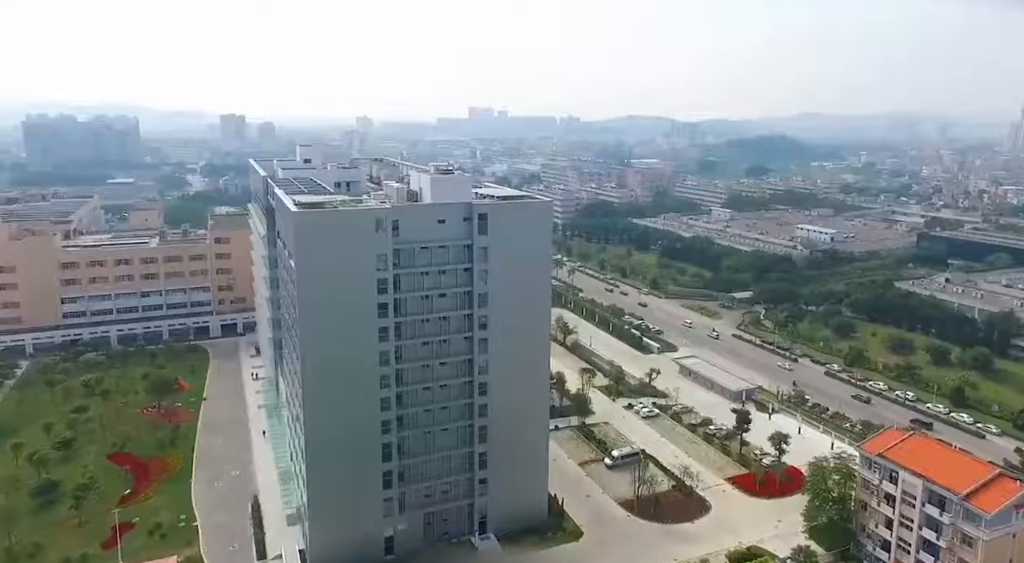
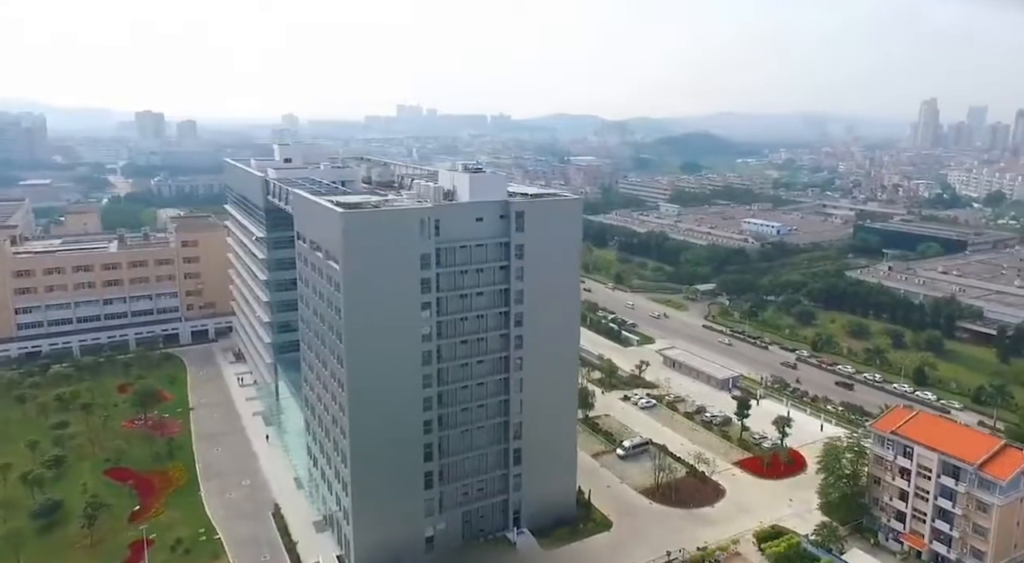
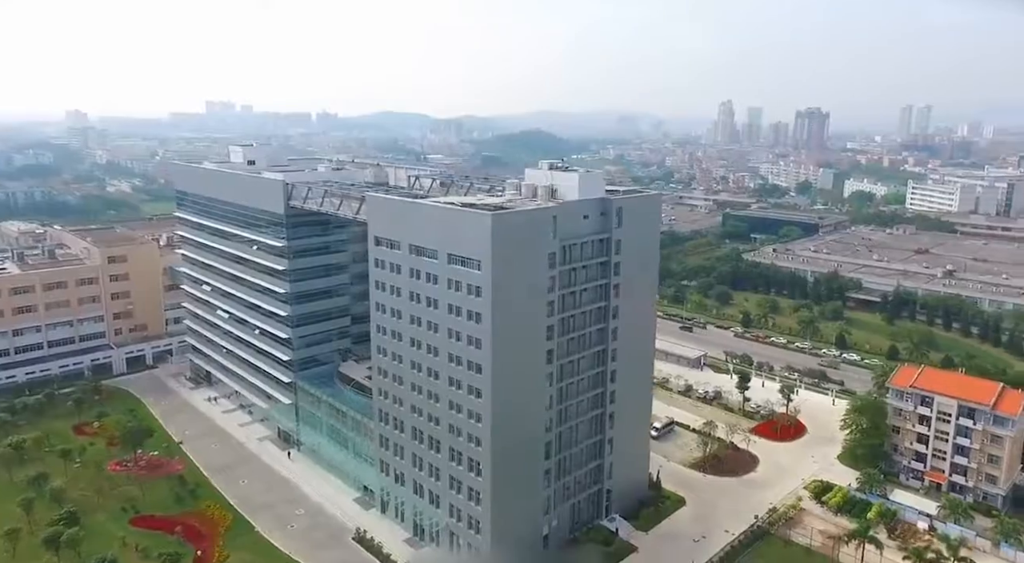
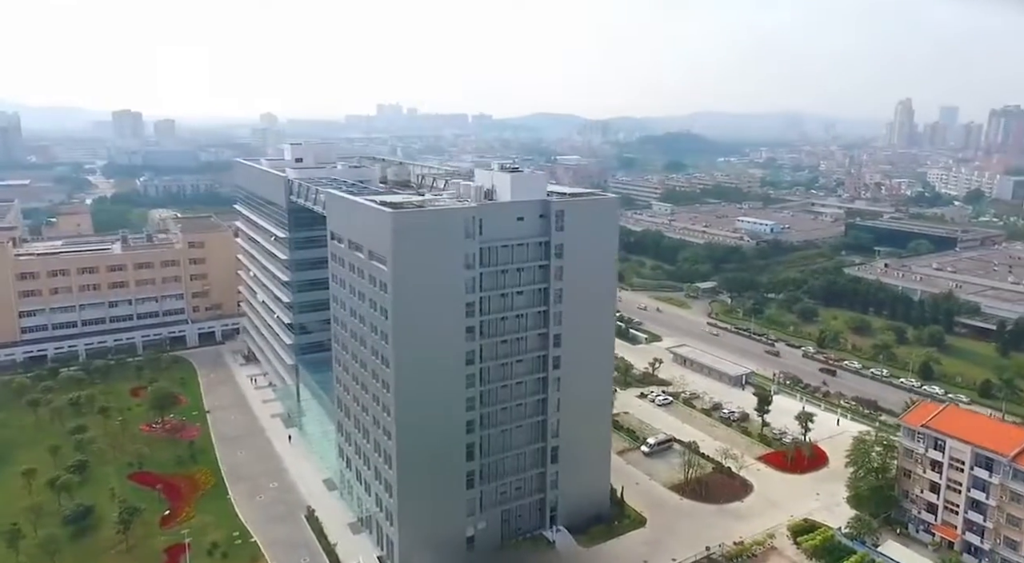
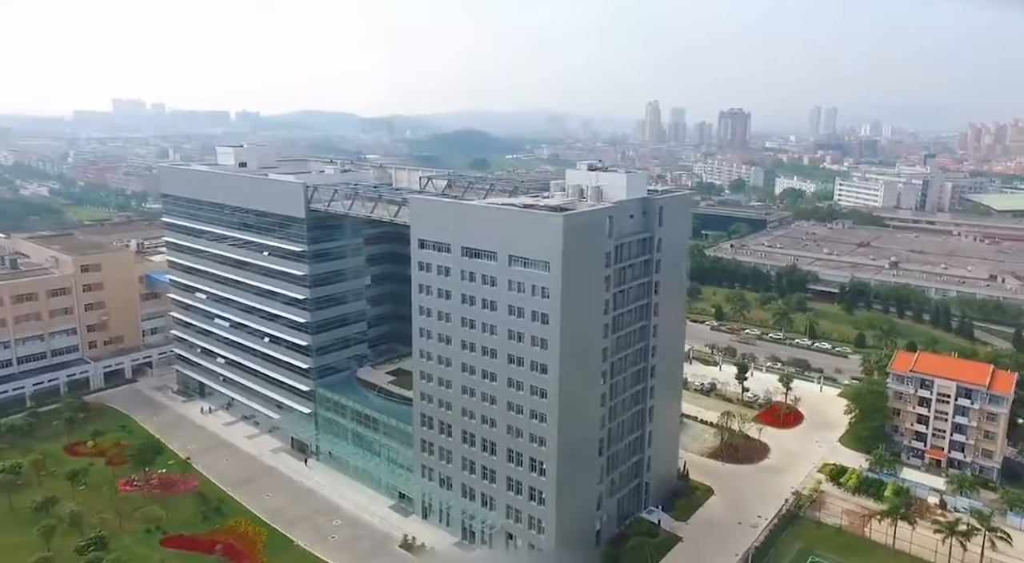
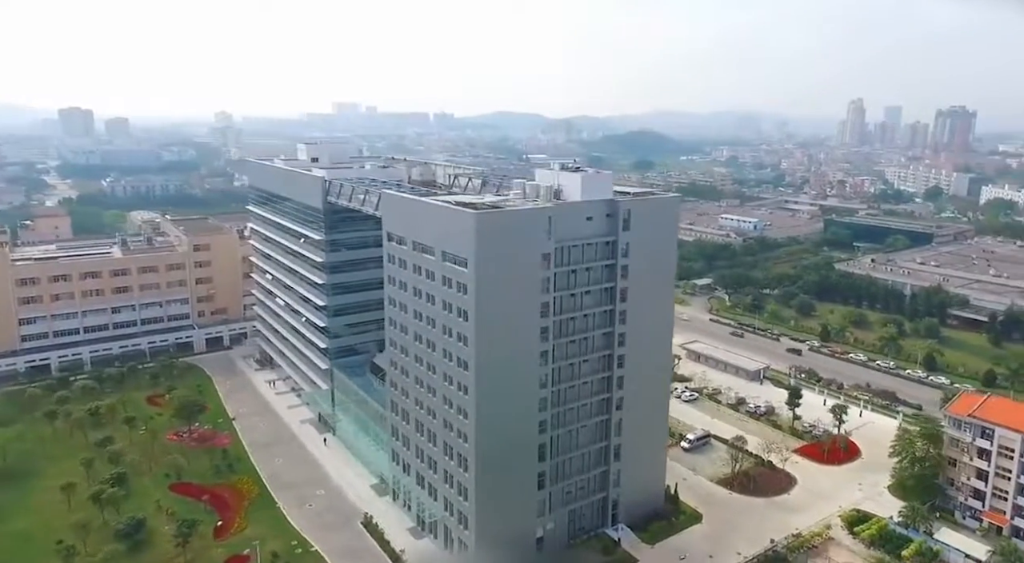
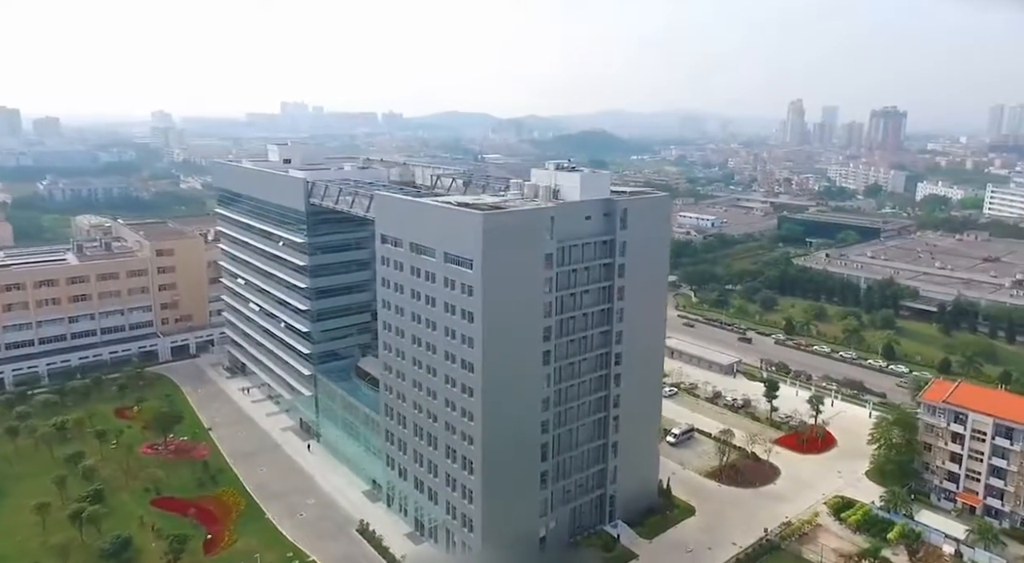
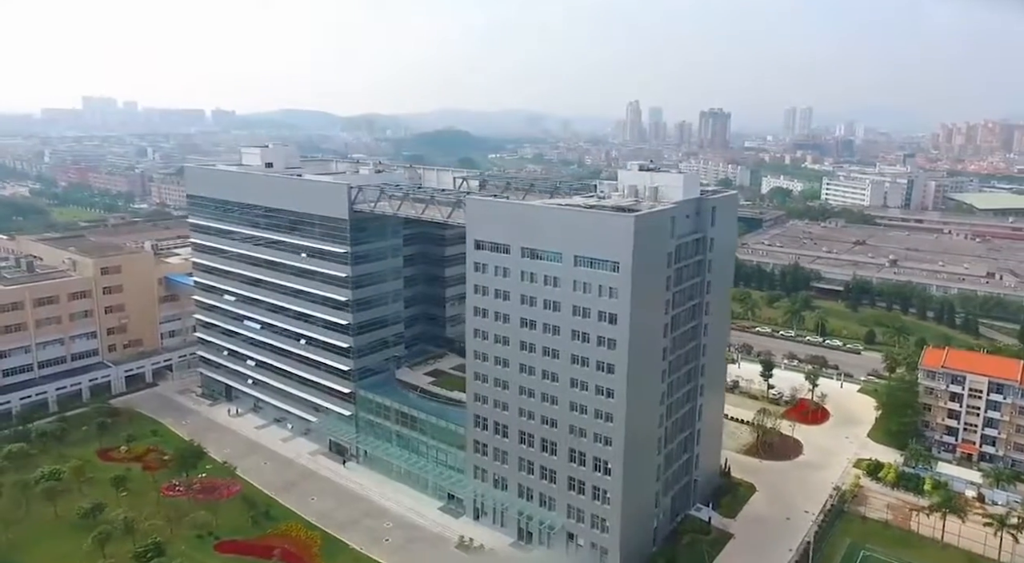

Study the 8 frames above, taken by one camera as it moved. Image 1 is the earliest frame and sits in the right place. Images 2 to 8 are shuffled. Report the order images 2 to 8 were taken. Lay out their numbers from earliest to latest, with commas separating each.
2, 4, 6, 7, 3, 5, 8
